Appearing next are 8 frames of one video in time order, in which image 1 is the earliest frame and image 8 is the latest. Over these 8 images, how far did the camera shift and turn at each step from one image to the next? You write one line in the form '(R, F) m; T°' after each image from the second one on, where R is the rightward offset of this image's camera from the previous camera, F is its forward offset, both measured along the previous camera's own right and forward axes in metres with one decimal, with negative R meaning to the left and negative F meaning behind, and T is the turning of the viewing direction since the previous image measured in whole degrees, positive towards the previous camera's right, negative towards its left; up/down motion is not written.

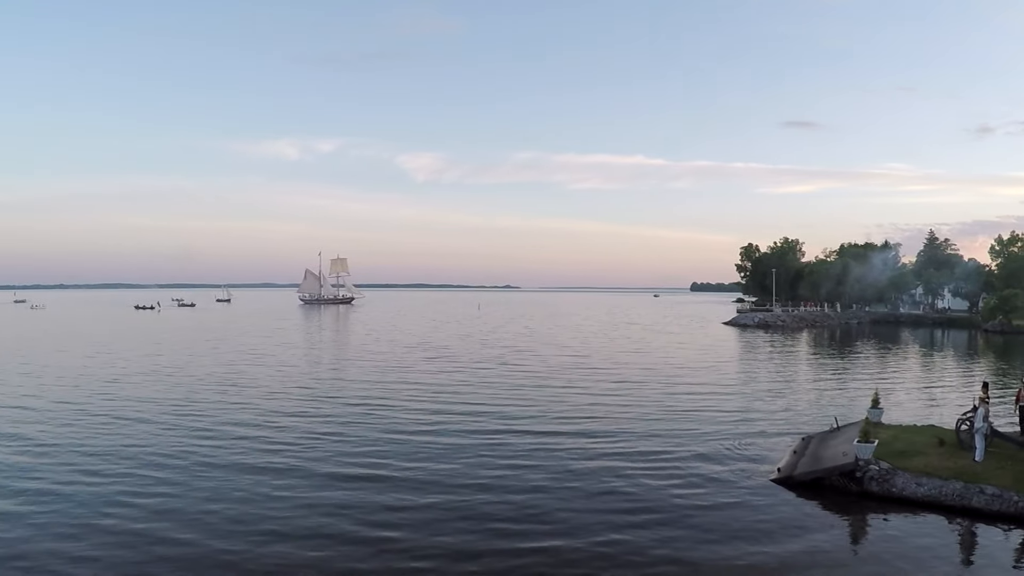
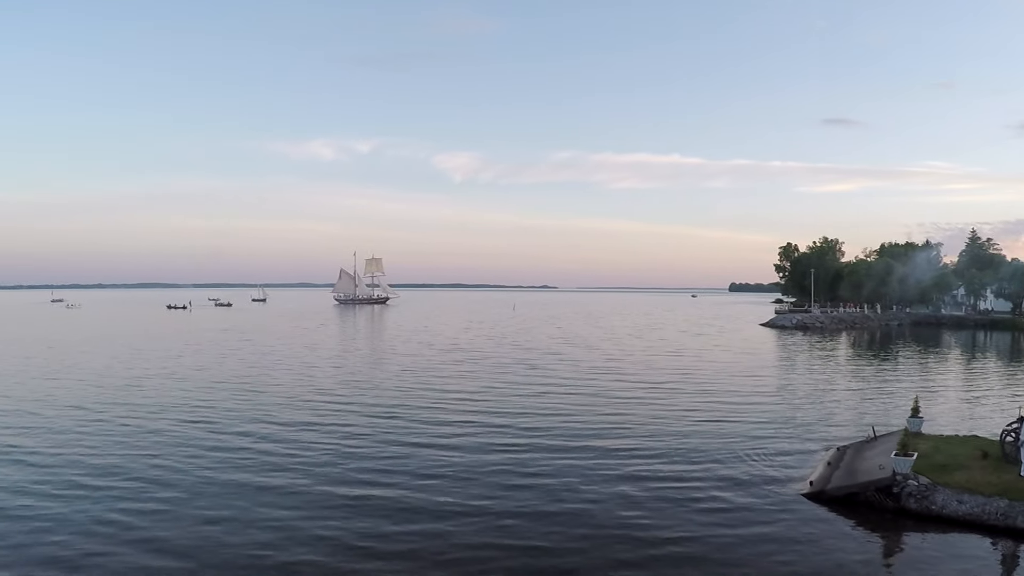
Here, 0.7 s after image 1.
(+0.4, +0.5) m; -3°
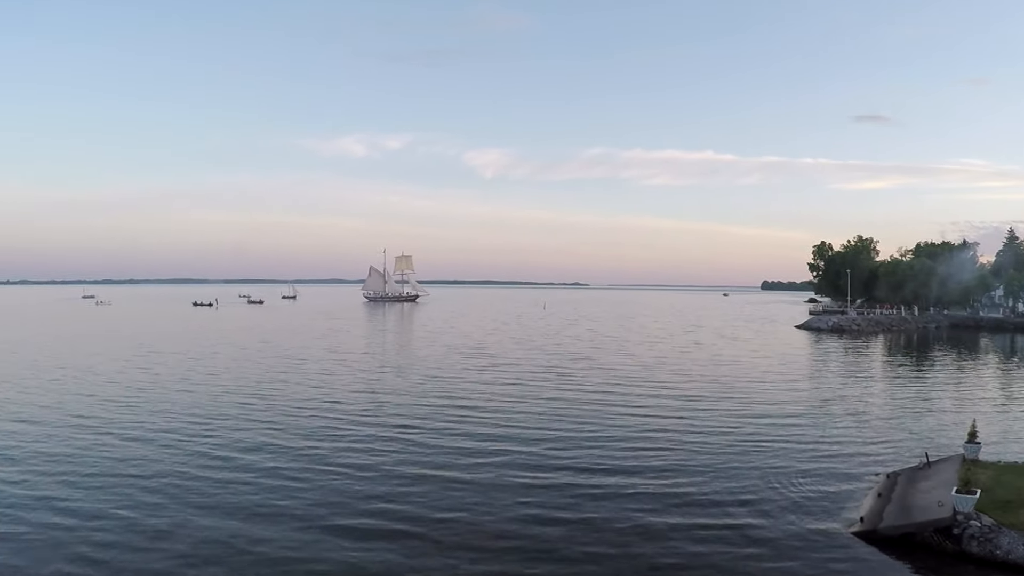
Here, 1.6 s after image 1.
(+0.1, +1.3) m; -2°
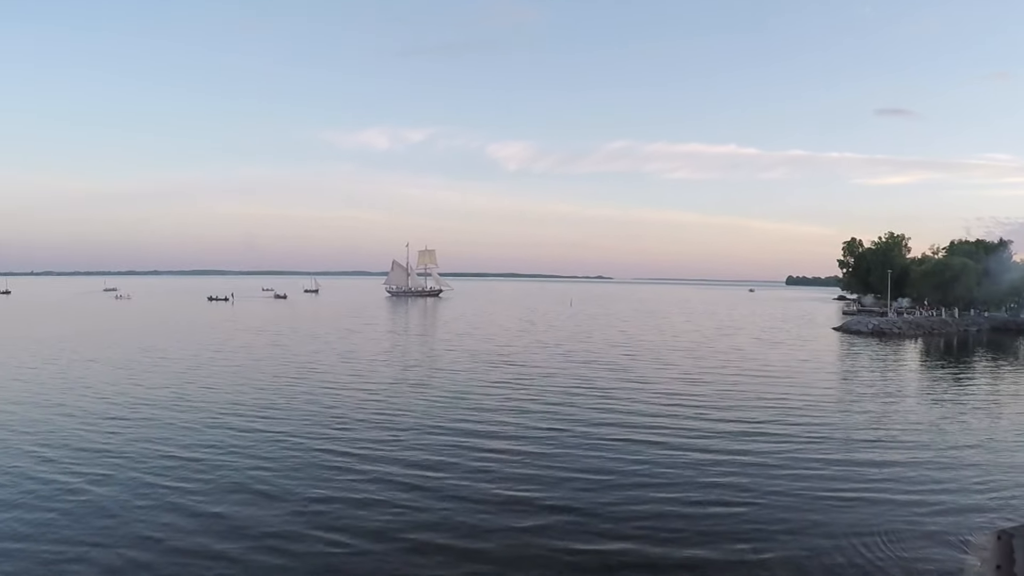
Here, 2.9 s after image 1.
(-0.6, +3.7) m; -2°
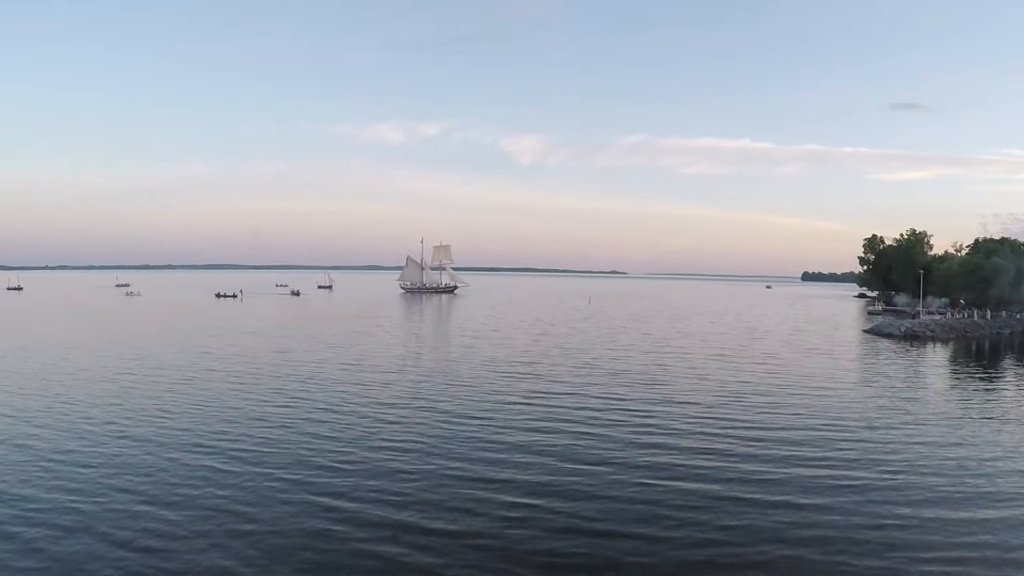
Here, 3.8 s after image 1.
(-0.6, +4.1) m; -1°
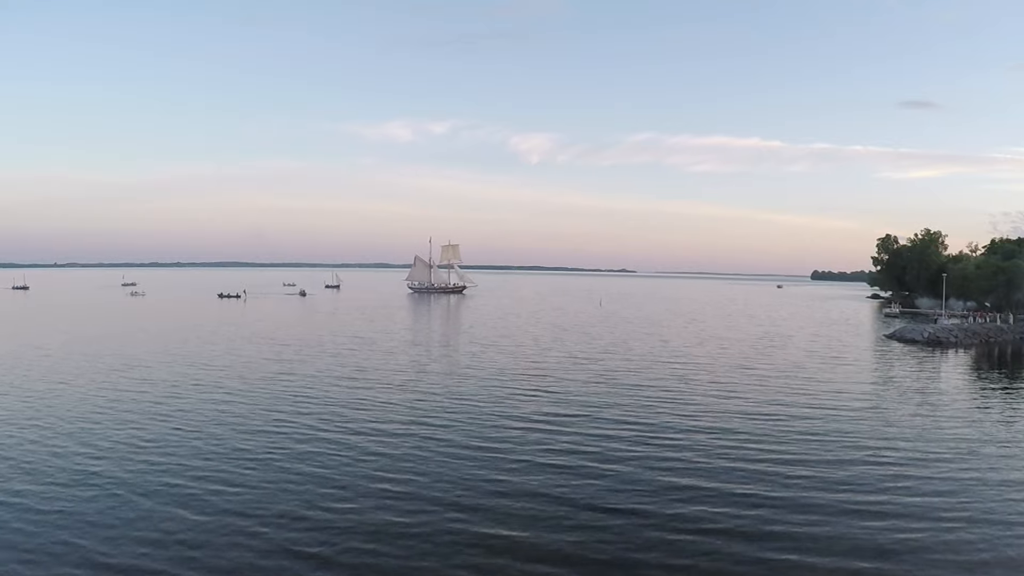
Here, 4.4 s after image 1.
(-0.2, +3.4) m; -1°
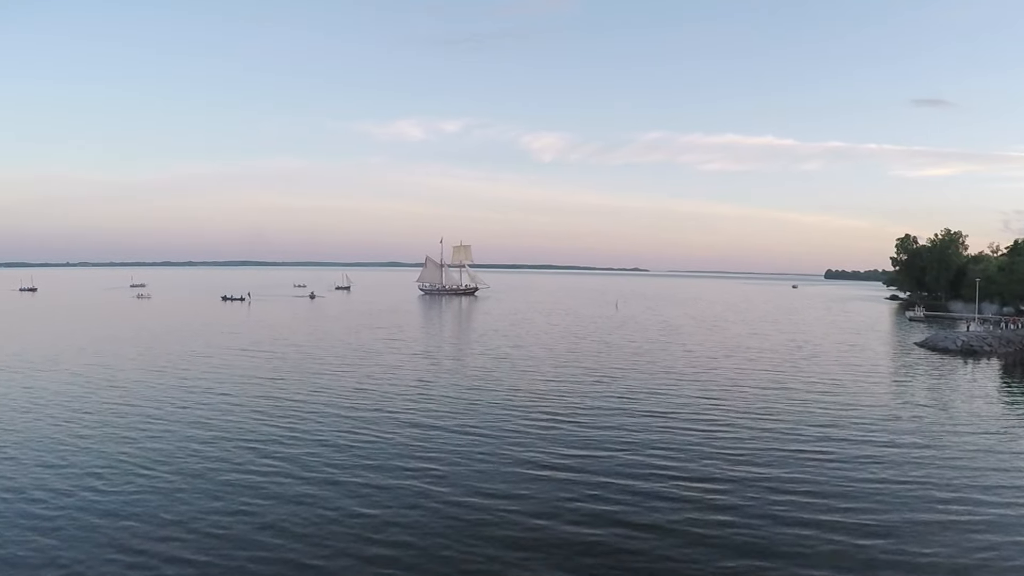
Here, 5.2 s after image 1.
(-0.3, +5.0) m; -1°
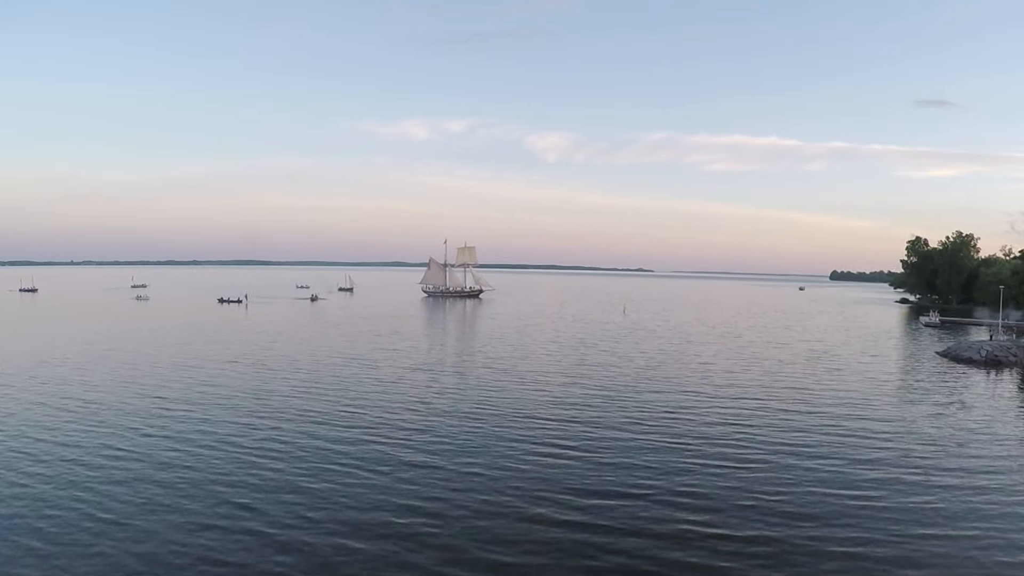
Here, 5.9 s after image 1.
(-0.1, +4.9) m; 0°
